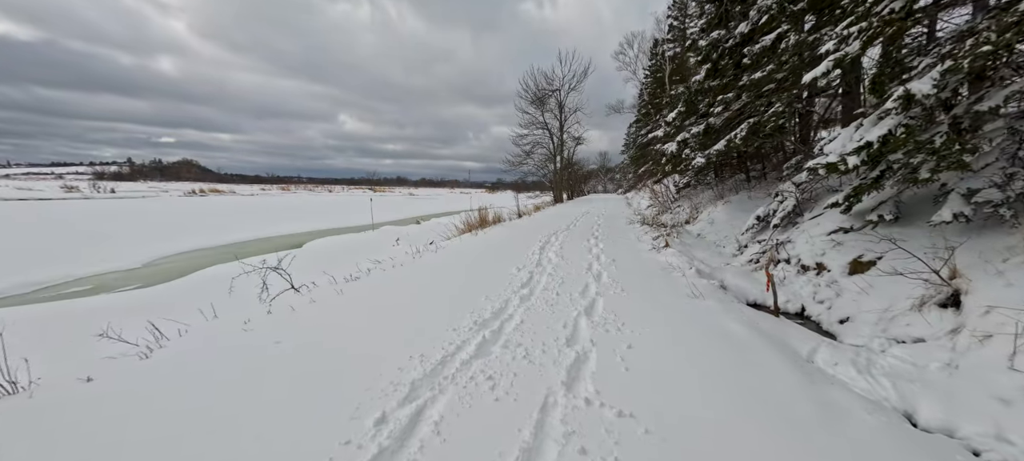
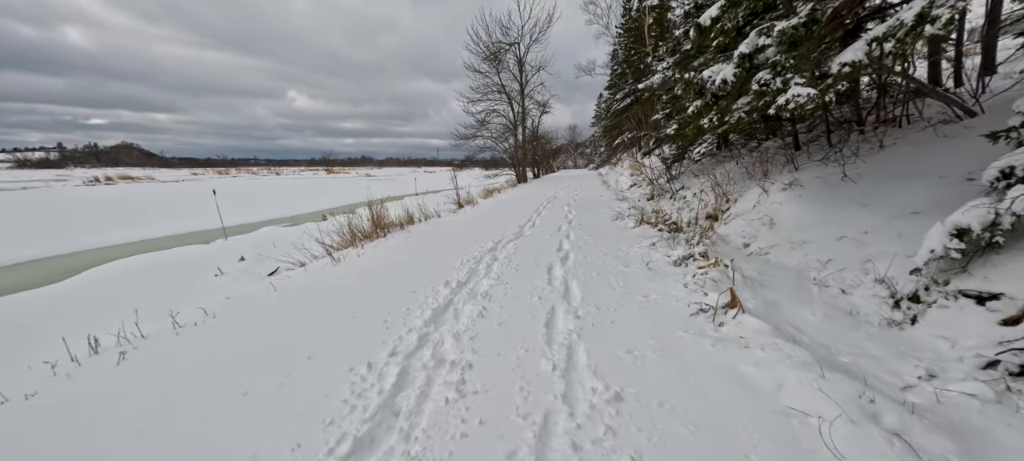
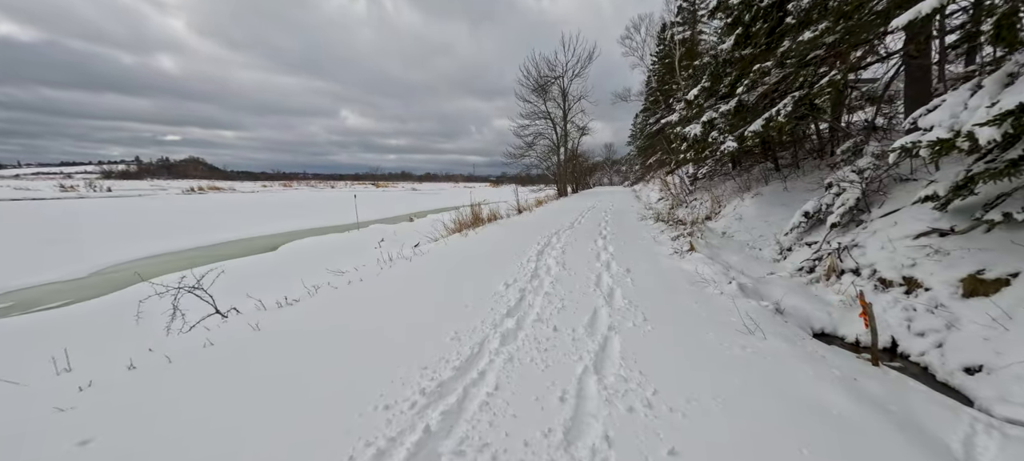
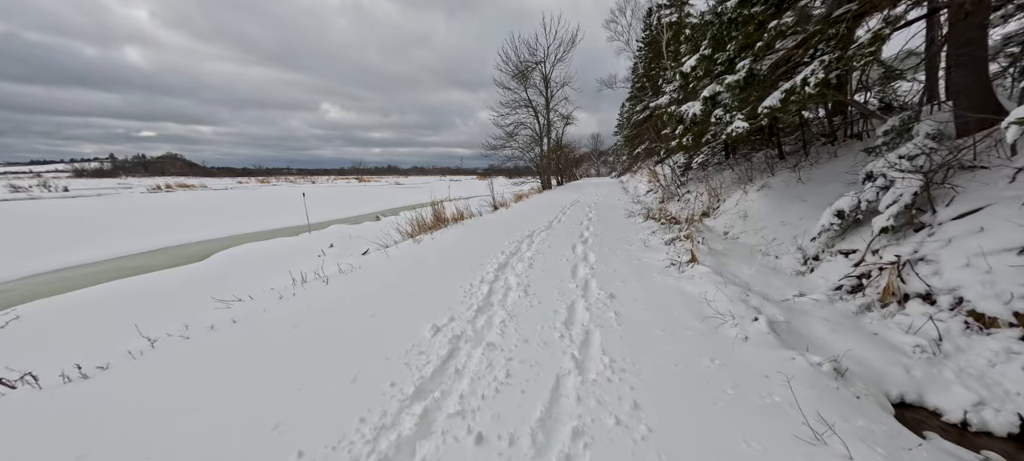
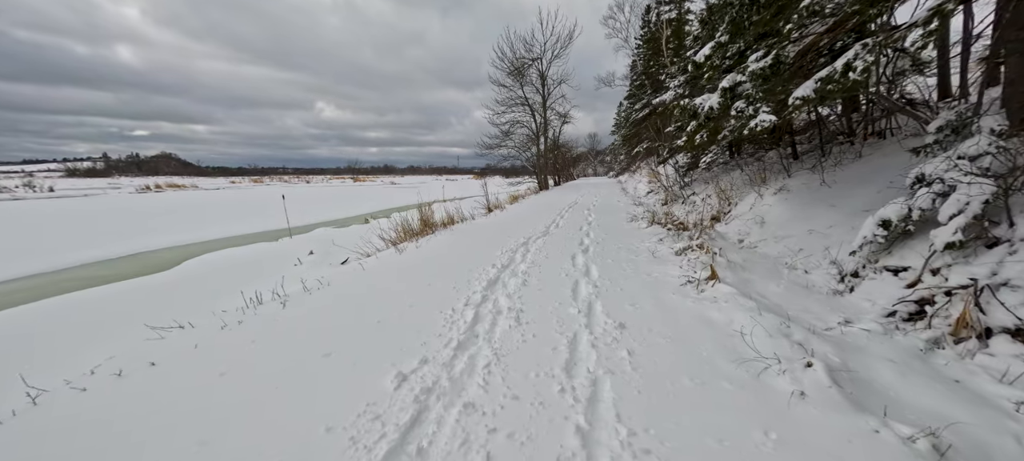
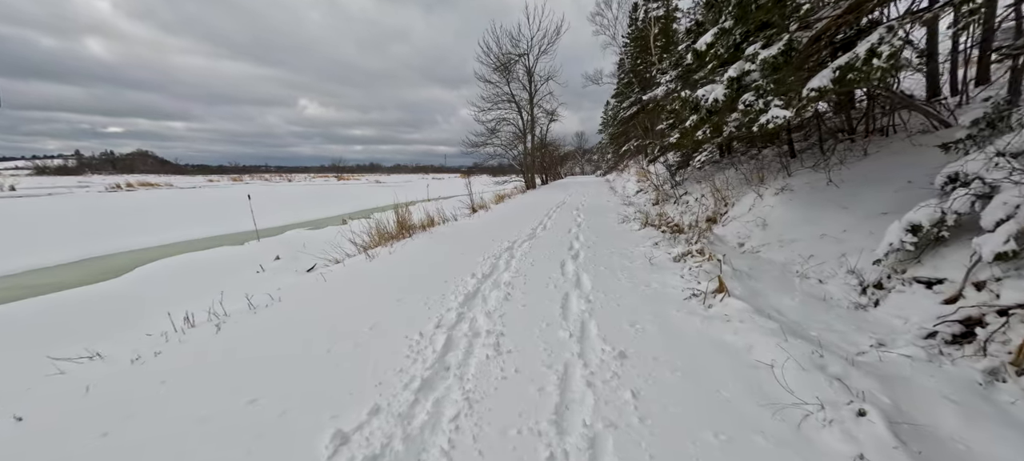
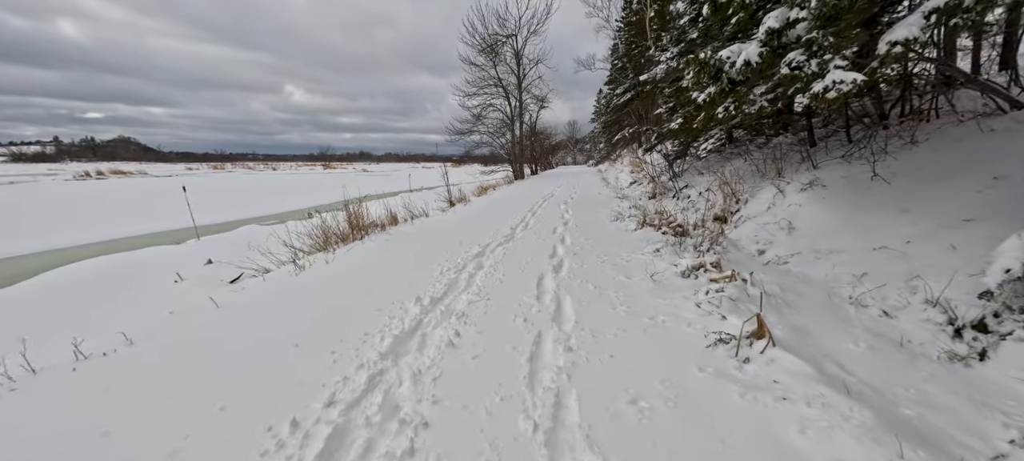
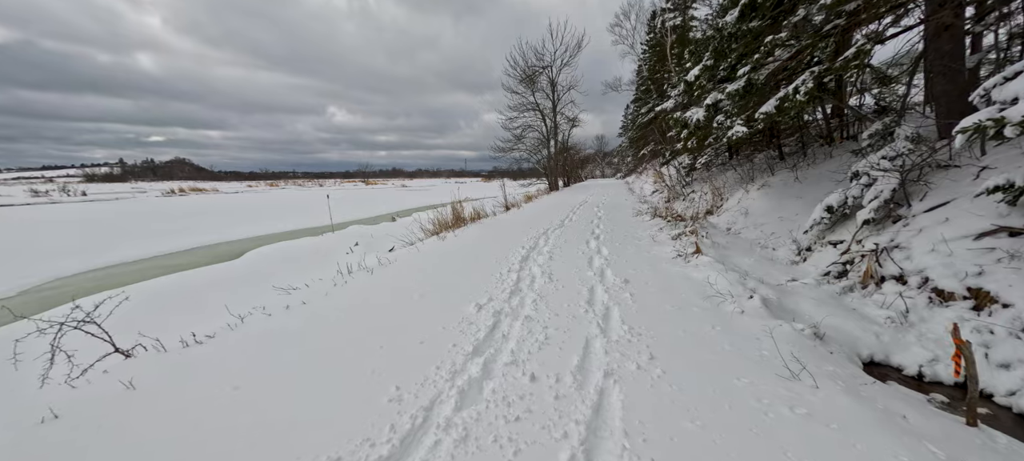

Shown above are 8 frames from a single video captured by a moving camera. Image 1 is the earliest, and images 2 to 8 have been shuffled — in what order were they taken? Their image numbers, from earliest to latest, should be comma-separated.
3, 8, 4, 5, 6, 2, 7
